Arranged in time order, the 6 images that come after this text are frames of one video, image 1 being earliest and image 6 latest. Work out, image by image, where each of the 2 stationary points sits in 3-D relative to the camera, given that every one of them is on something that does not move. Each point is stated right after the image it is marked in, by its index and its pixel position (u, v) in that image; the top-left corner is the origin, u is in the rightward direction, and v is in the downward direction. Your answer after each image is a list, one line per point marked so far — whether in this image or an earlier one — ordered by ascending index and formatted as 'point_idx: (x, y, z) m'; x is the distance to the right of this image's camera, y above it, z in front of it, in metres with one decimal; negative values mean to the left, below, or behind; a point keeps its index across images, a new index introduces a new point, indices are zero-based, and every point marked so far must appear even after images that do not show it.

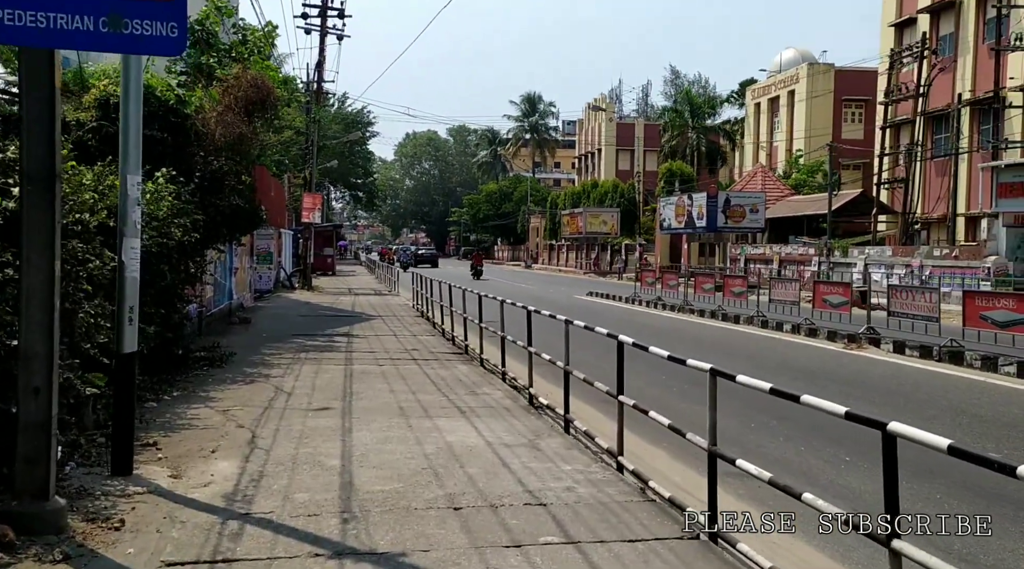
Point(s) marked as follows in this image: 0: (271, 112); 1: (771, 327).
0: (-4.2, +3.0, +15.9) m
1: (+5.4, -0.9, +18.9) m
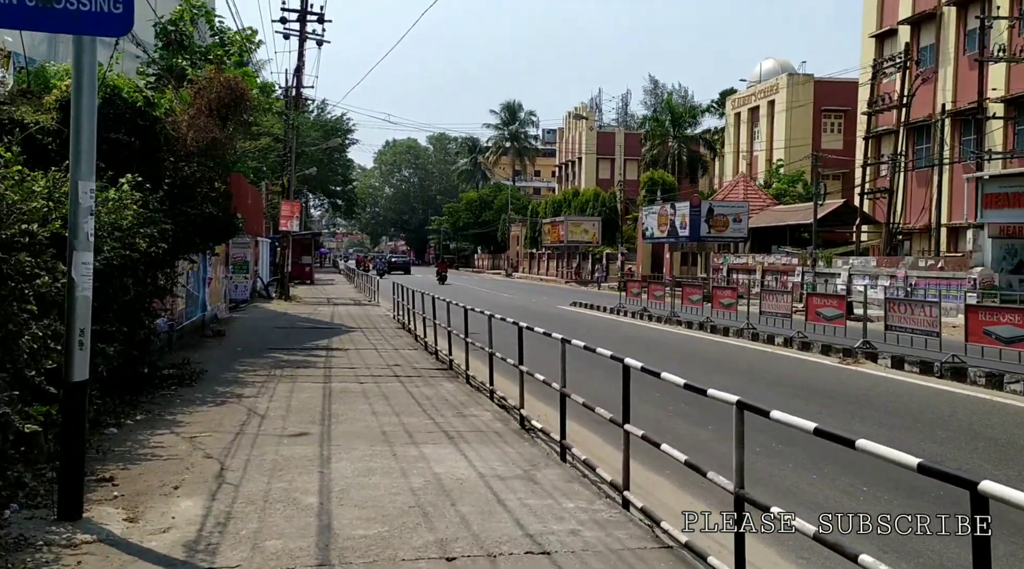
0: (-4.4, +2.8, +15.3) m
1: (+5.1, -1.1, +18.5) m
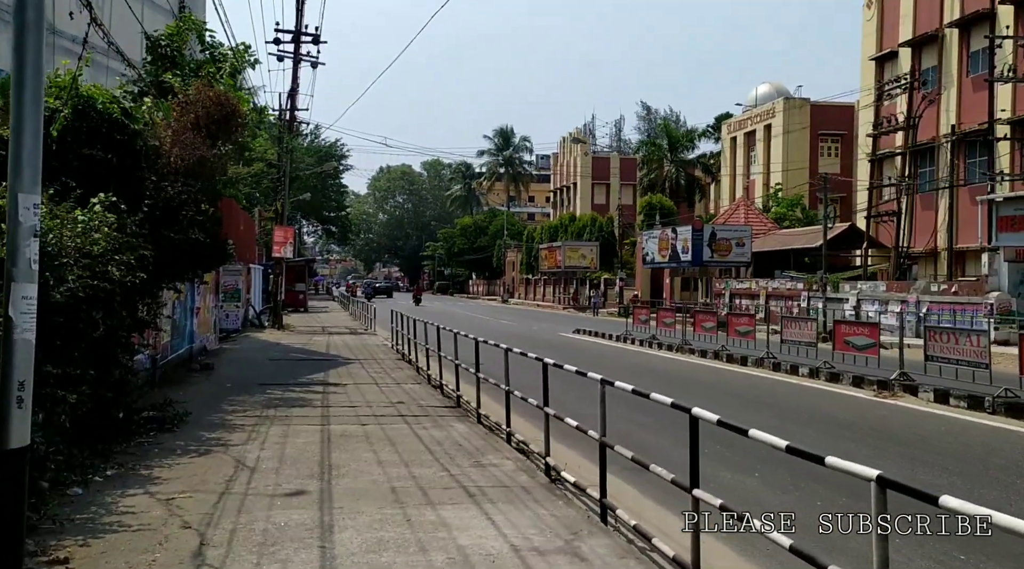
0: (-4.3, +2.3, +14.2) m
1: (+5.2, -1.7, +17.4) m
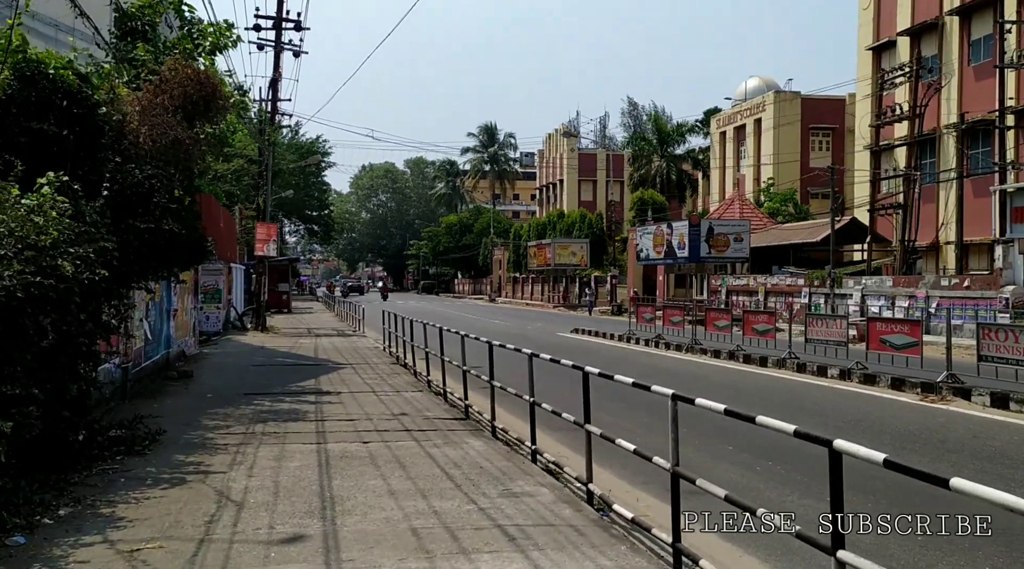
0: (-4.1, +2.4, +12.8) m
1: (+5.3, -1.6, +16.1) m
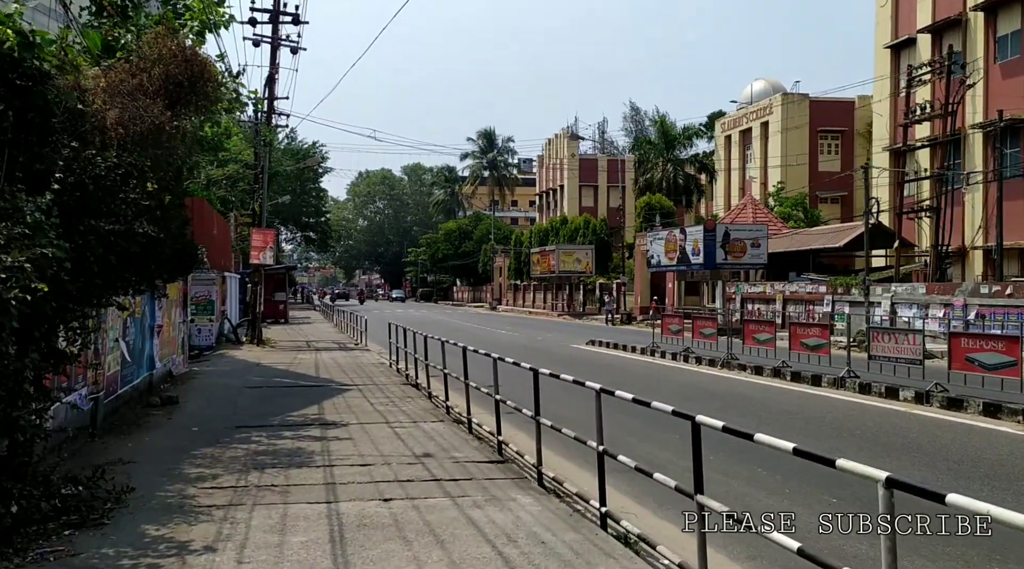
0: (-3.7, +2.2, +10.9) m
1: (+5.8, -1.7, +14.2) m
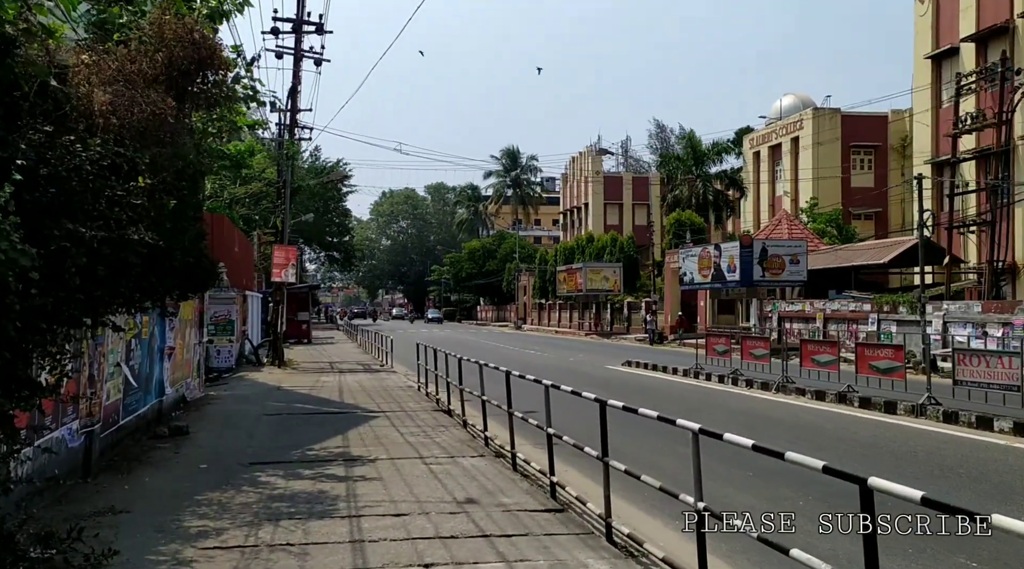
0: (-3.1, +2.0, +9.6) m
1: (+6.4, -1.9, +12.7) m
